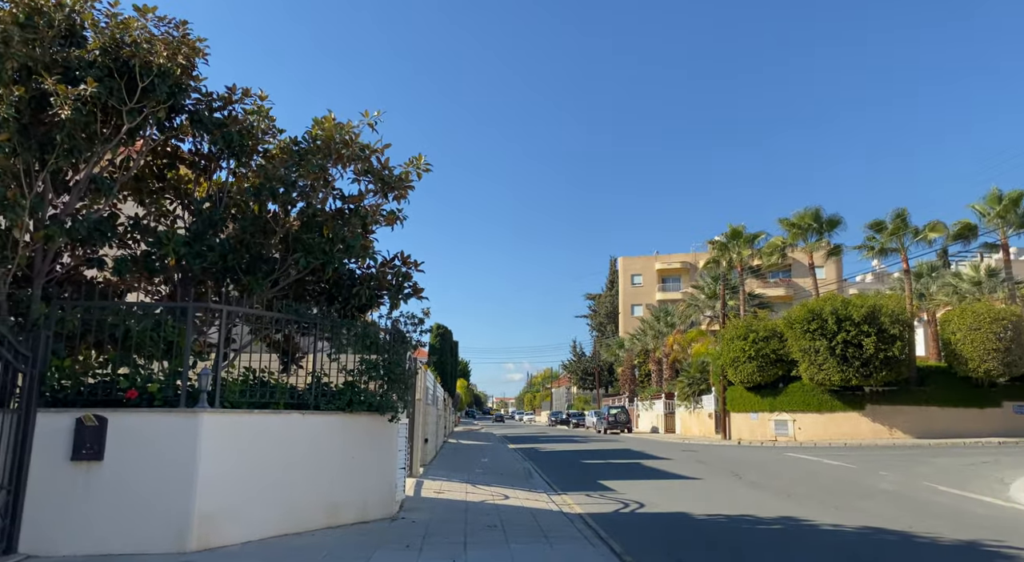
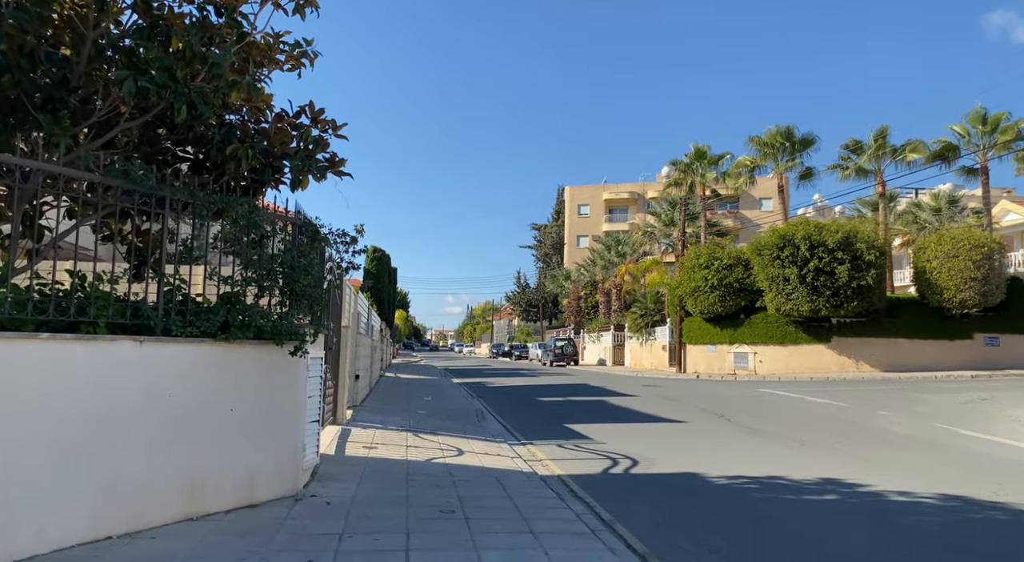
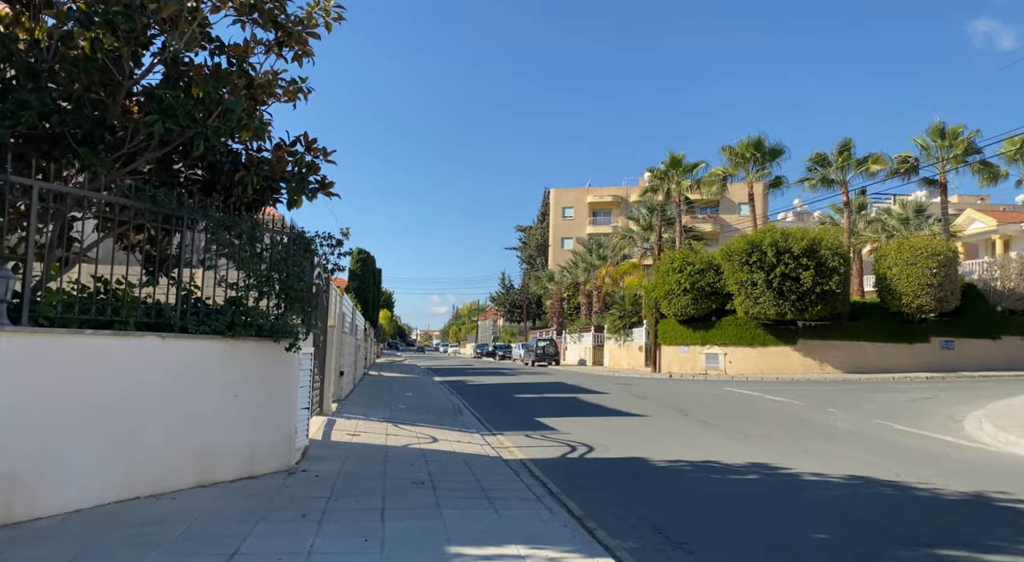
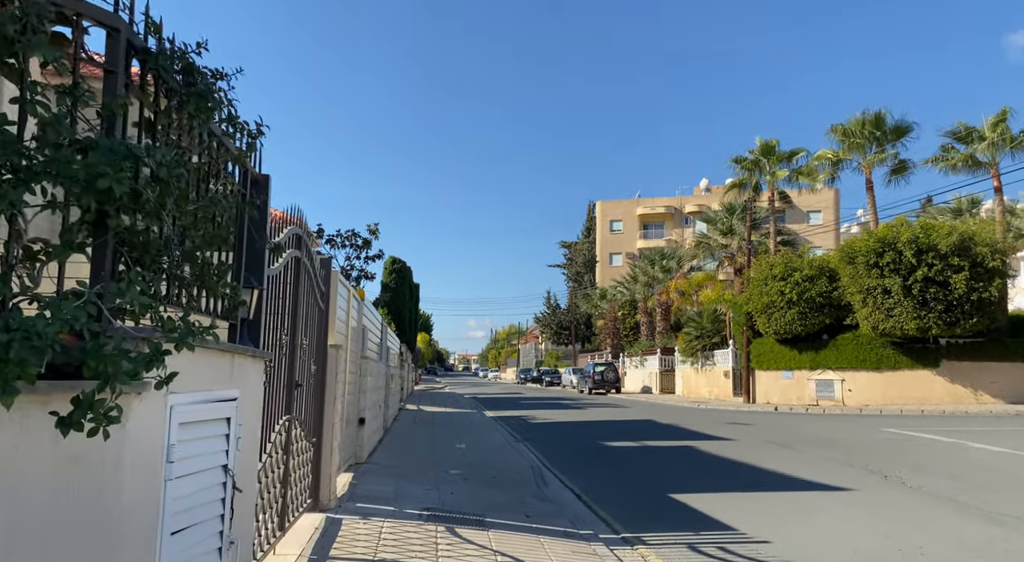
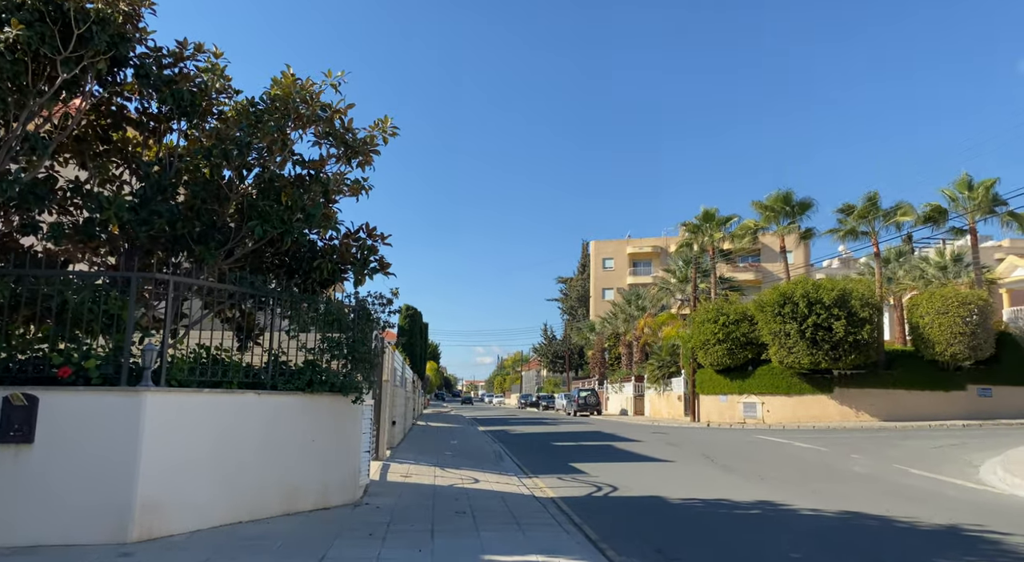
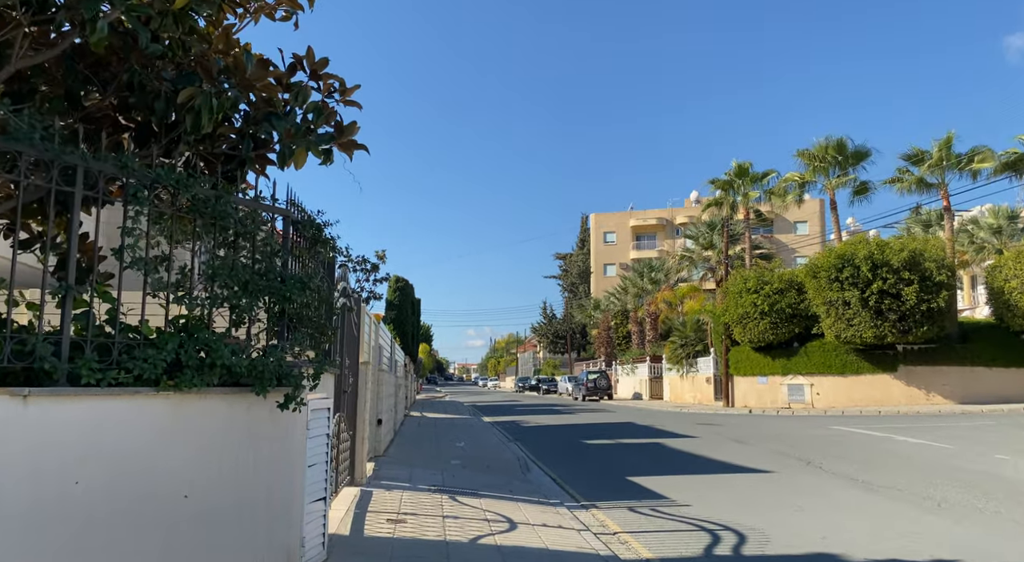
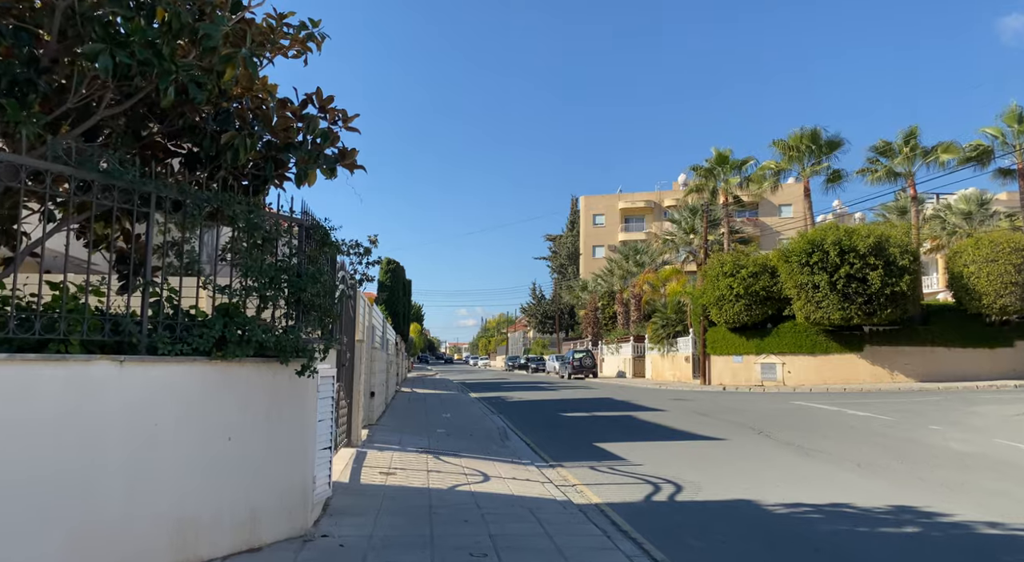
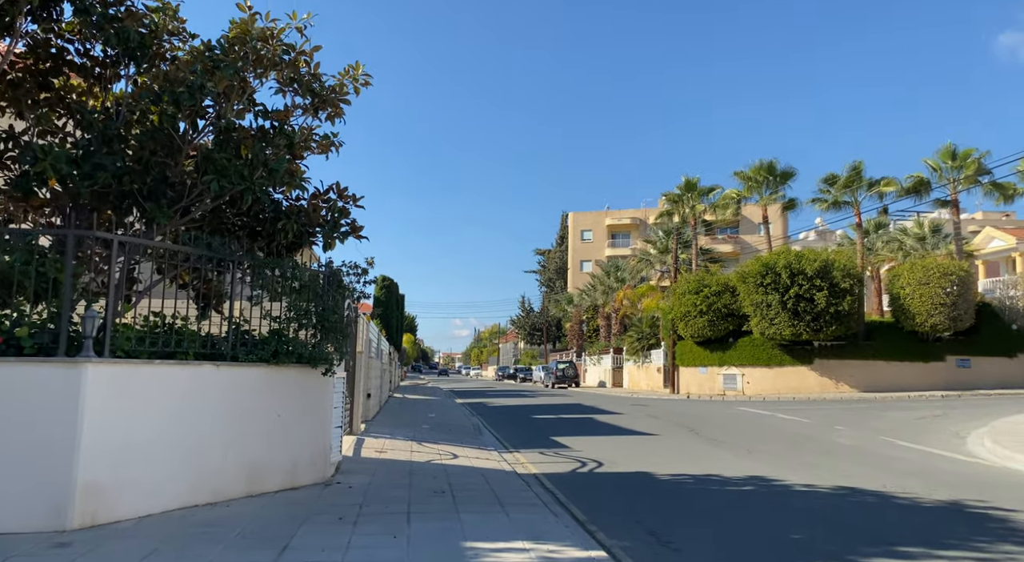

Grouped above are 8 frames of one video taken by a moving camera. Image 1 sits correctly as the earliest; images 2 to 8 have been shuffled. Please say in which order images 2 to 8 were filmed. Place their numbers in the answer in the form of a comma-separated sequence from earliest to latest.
5, 8, 3, 2, 7, 6, 4
